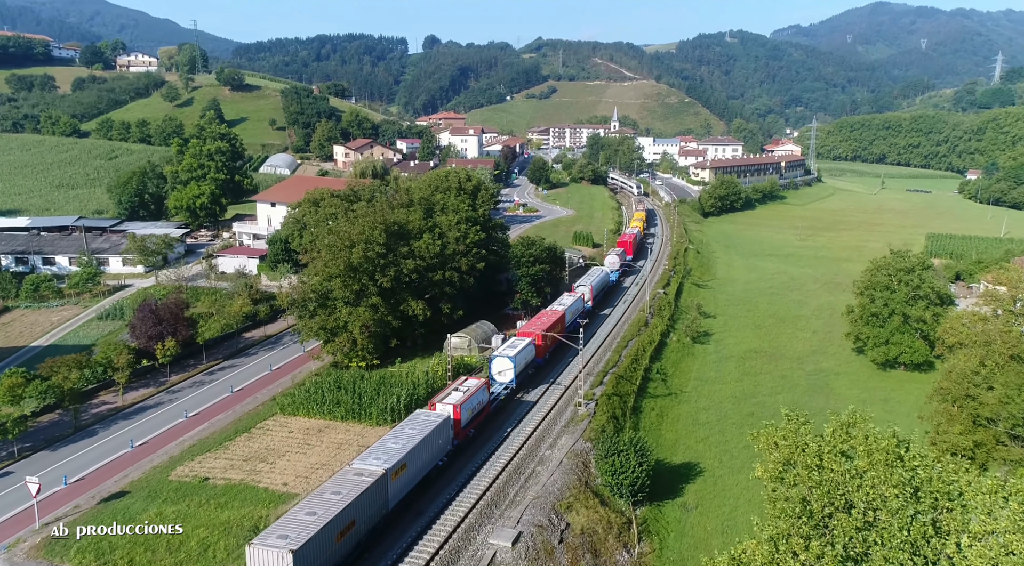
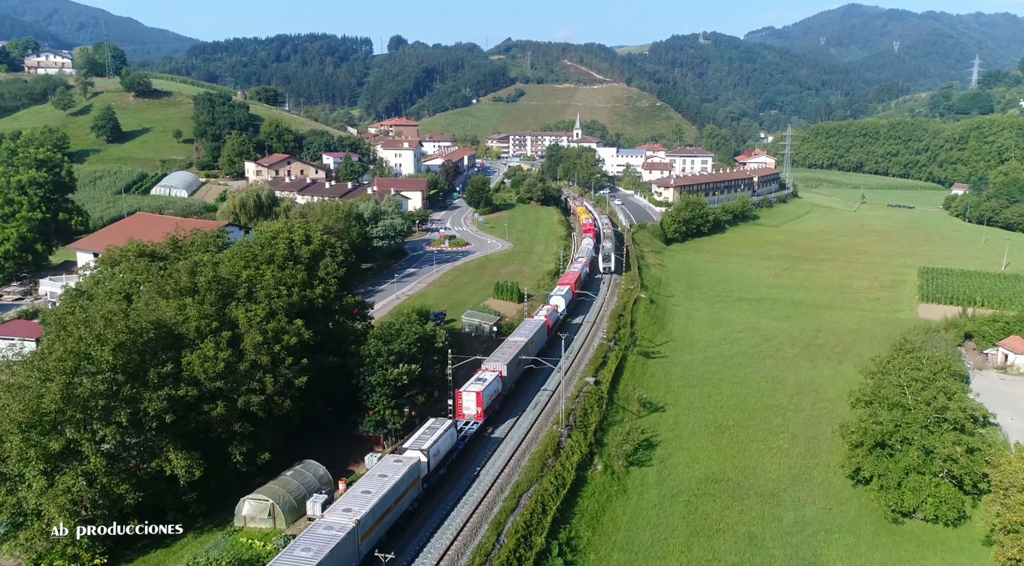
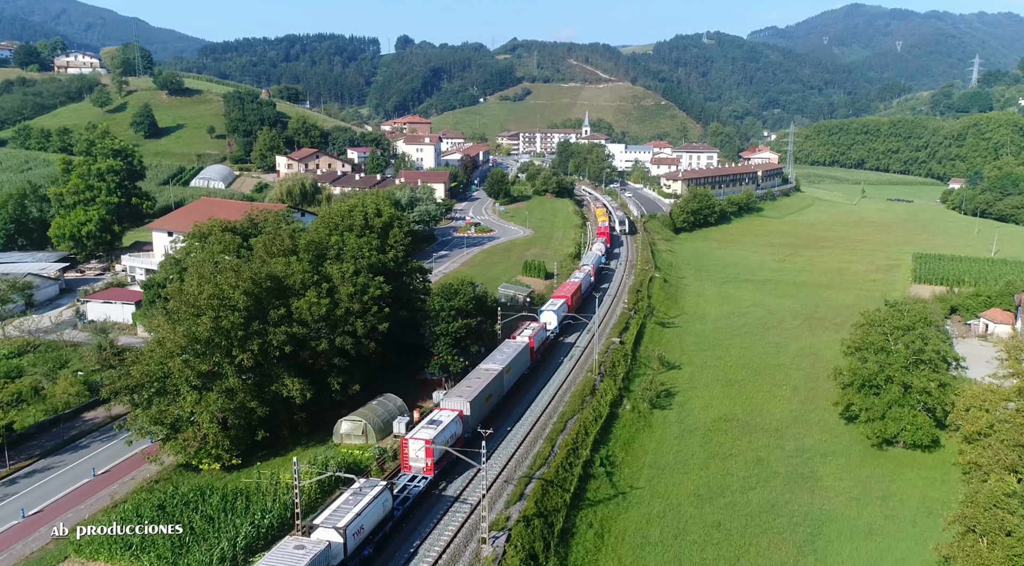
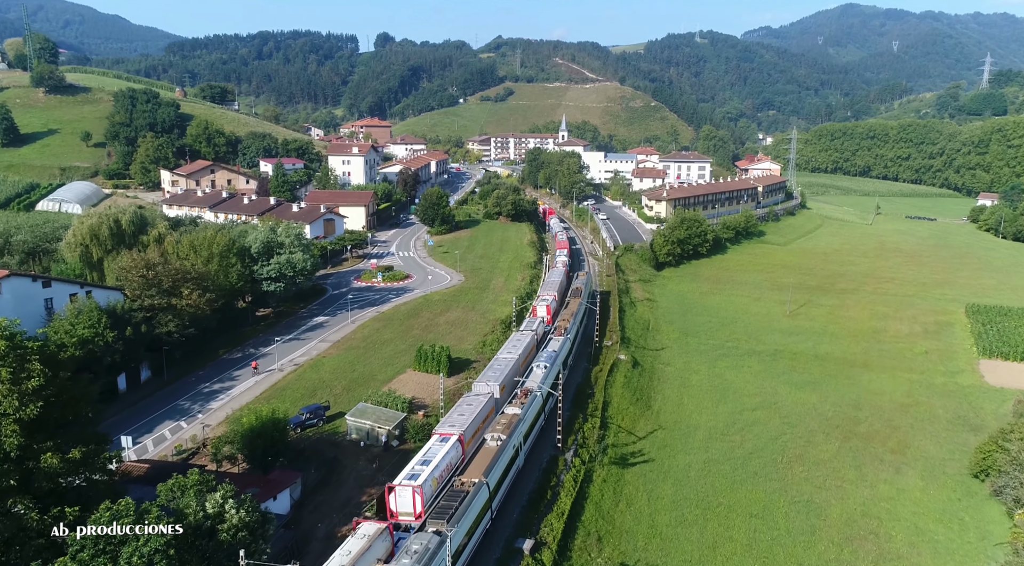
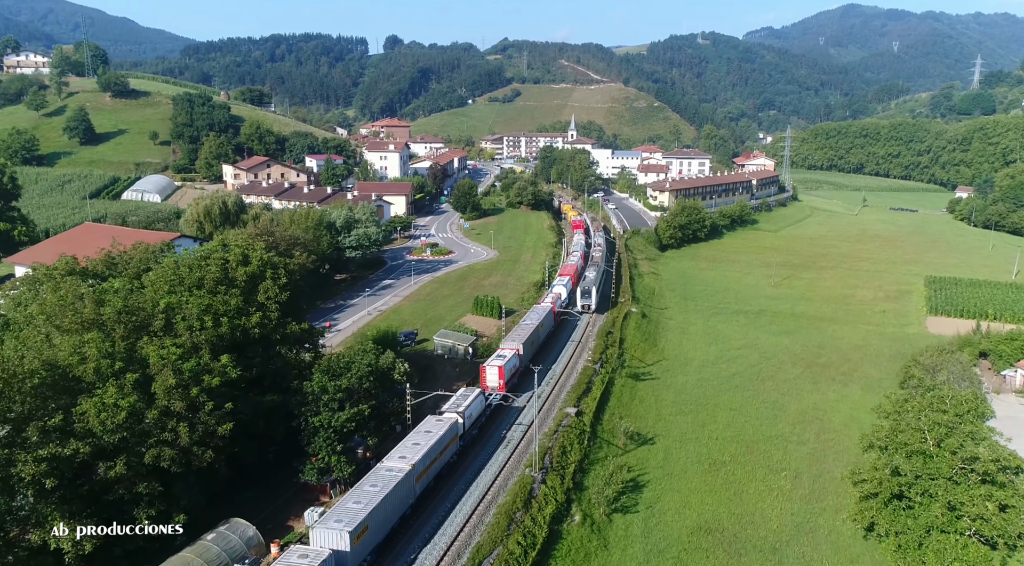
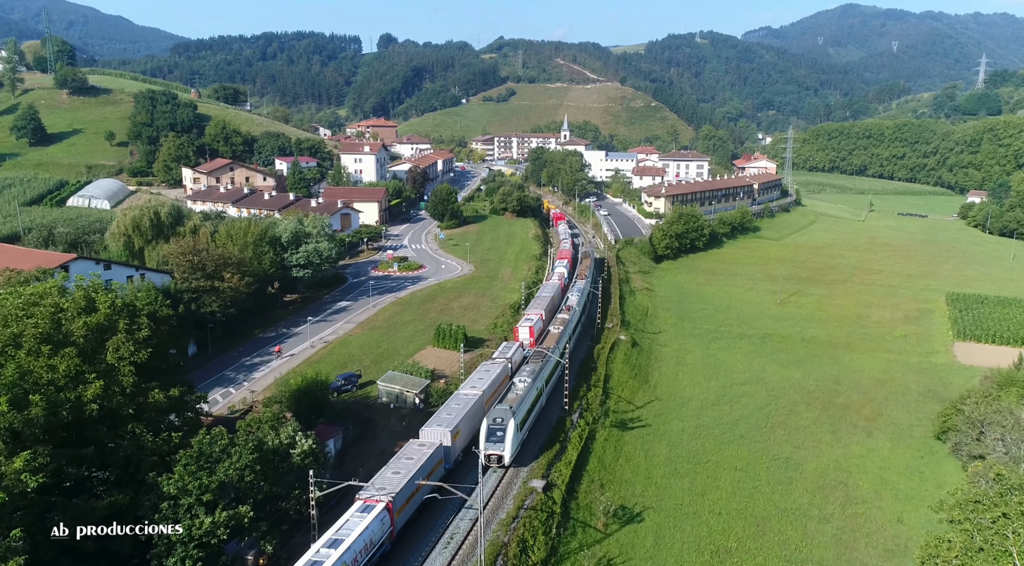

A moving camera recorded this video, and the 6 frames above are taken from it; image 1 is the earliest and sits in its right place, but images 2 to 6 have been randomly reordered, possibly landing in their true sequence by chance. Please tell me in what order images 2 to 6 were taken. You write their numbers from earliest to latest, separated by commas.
3, 2, 5, 6, 4
